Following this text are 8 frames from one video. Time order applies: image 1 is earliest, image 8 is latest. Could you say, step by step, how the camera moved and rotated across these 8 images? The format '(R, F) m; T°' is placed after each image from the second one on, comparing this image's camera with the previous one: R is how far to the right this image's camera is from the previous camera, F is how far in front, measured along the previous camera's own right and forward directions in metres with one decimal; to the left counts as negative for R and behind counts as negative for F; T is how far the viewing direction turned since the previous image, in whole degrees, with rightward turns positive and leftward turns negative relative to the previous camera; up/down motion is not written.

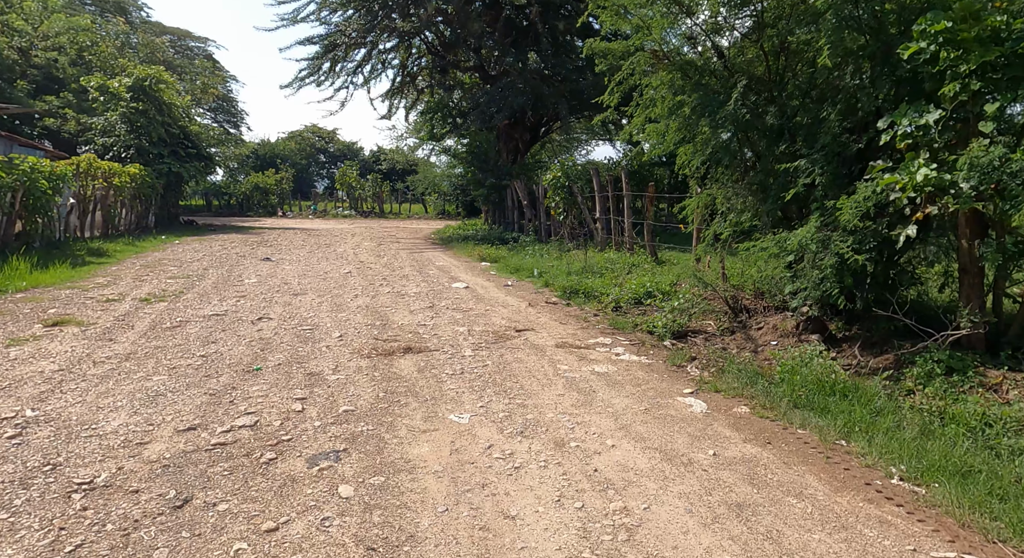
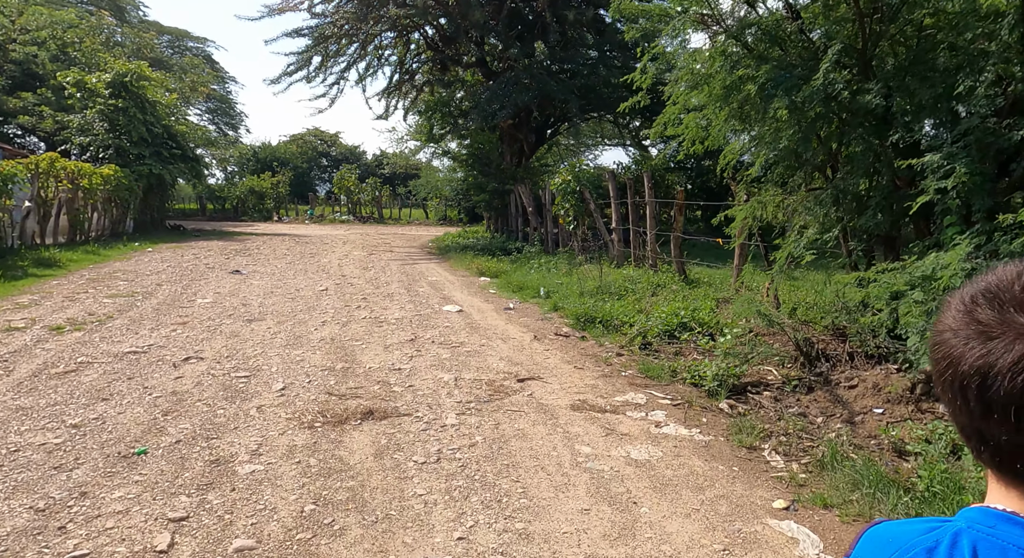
(0.0, +1.6) m; 0°
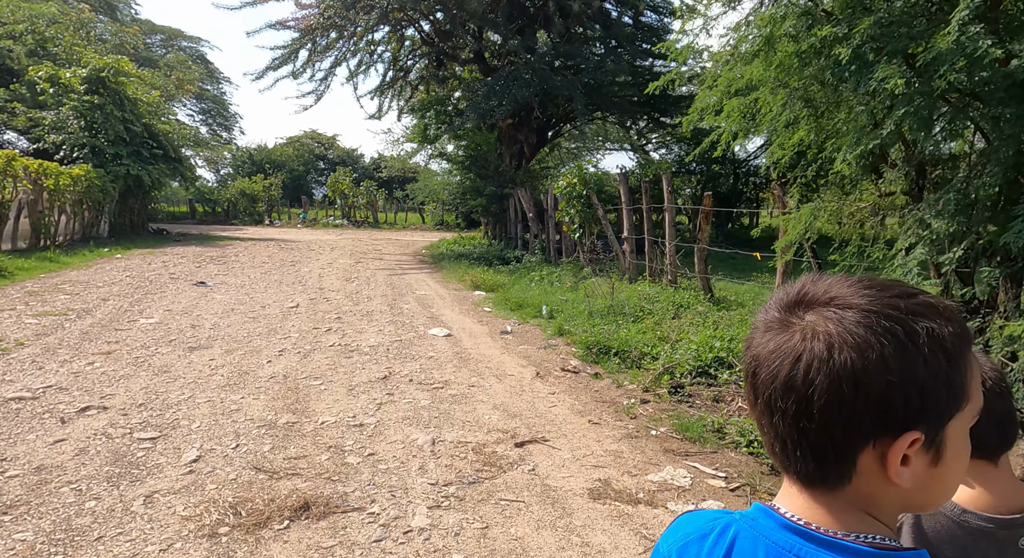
(0.0, +1.3) m; 0°
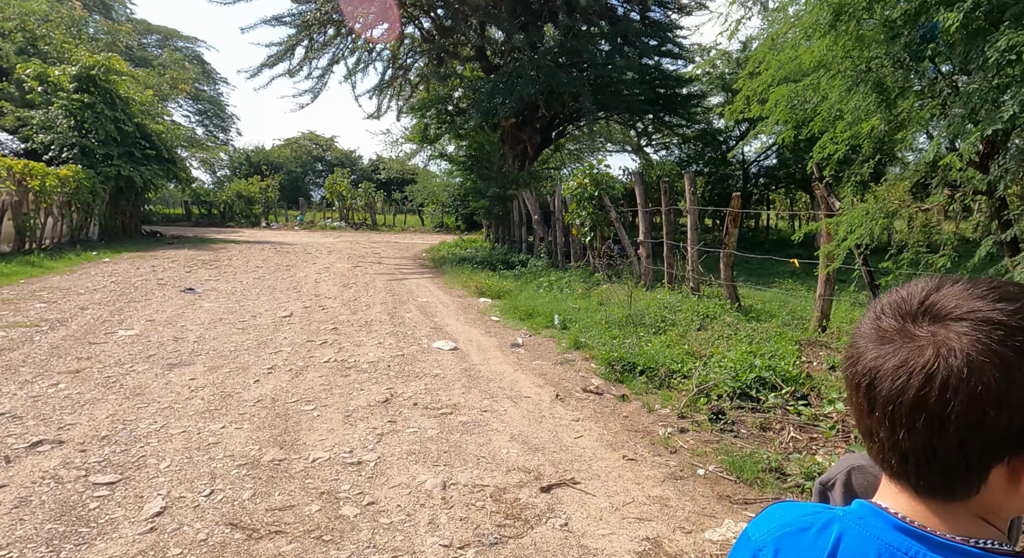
(-0.1, +0.6) m; 0°
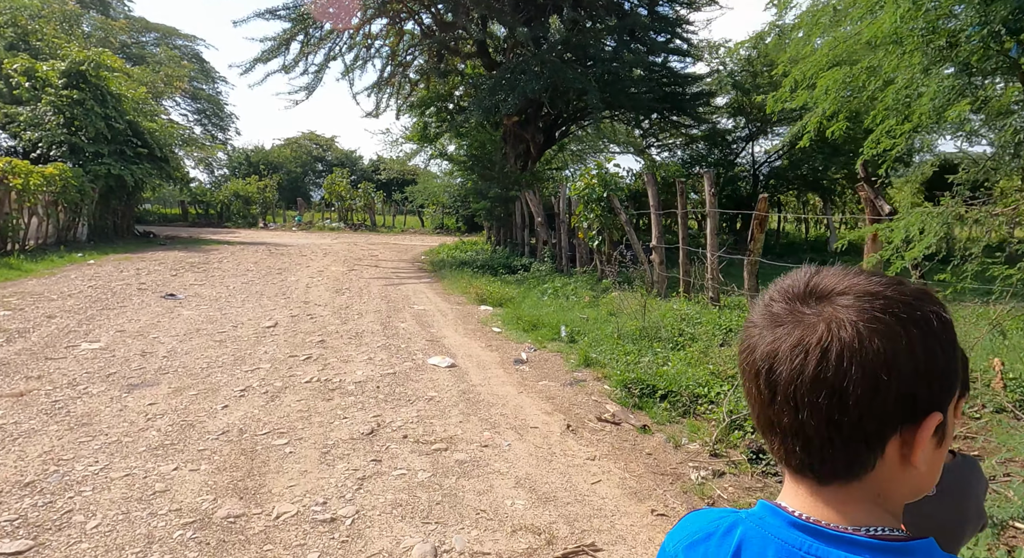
(0.0, +0.6) m; 0°
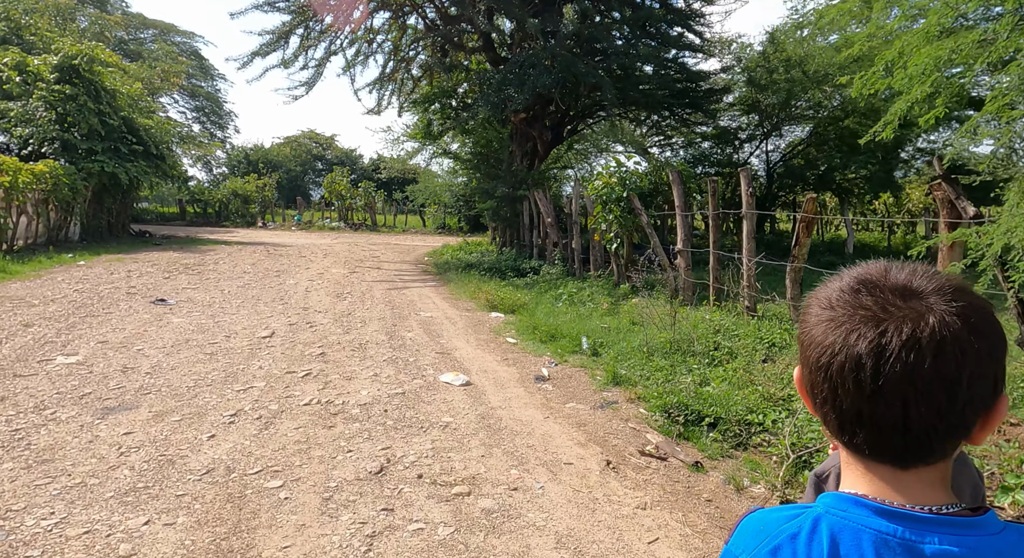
(-0.2, +0.6) m; 0°
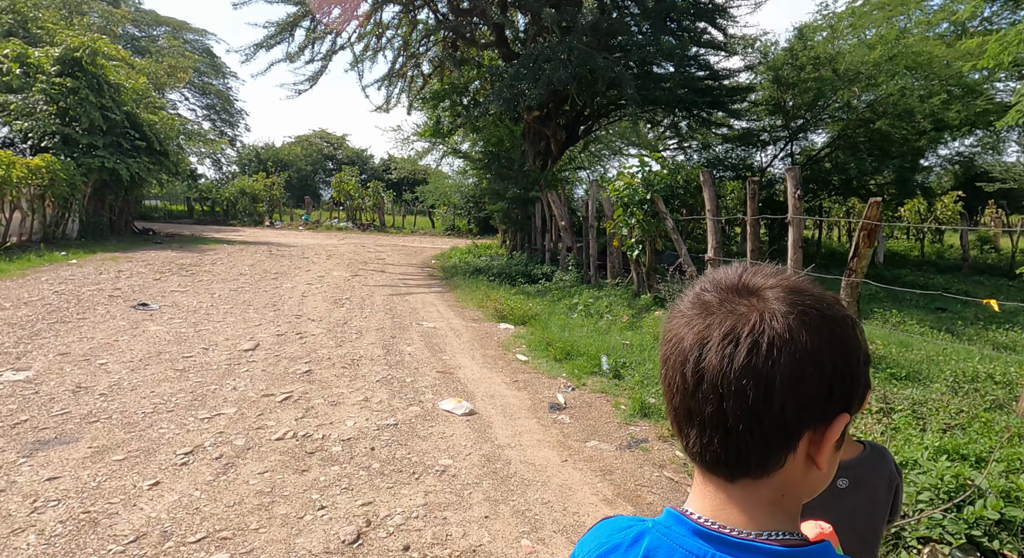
(0.0, +0.8) m; -1°
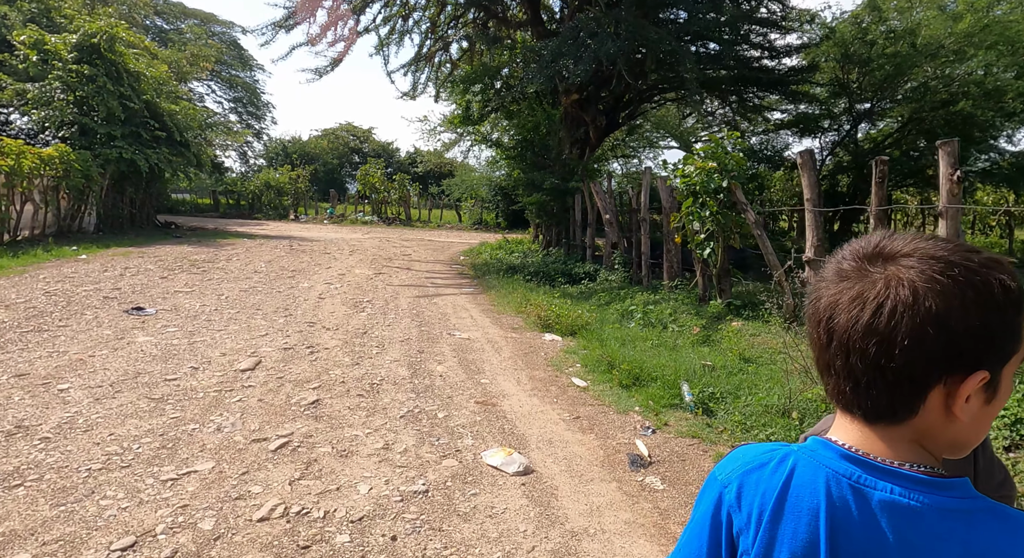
(-0.2, +1.2) m; -2°
